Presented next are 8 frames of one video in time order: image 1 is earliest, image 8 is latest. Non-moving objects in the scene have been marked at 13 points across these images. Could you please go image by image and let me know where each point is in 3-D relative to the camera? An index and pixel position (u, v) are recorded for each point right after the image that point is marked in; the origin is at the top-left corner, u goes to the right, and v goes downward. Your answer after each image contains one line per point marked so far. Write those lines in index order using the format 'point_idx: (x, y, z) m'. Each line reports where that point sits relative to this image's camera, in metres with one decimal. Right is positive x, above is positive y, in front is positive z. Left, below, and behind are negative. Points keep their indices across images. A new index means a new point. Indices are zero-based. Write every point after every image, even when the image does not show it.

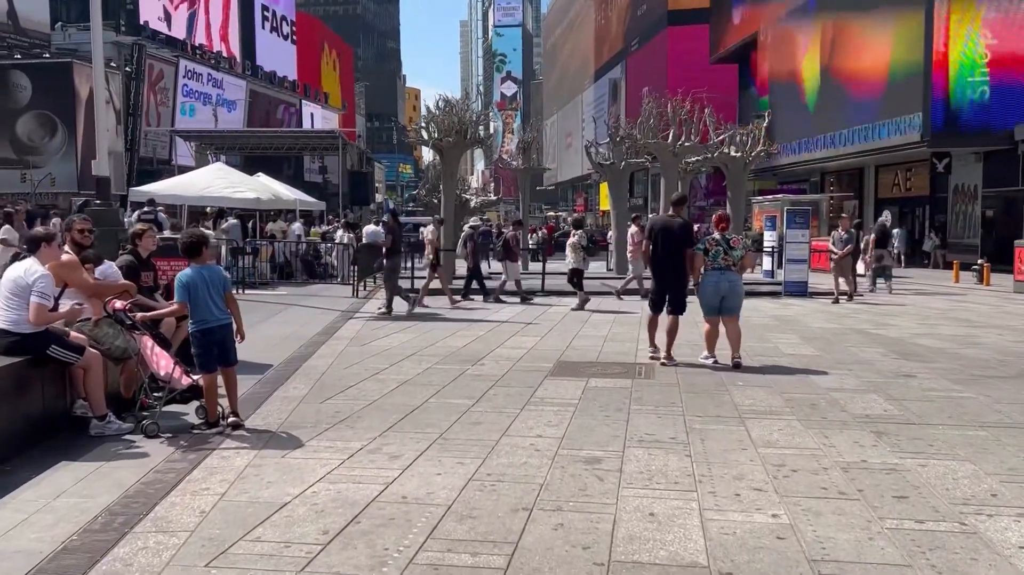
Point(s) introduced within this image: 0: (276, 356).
0: (-2.7, -0.8, +9.9) m
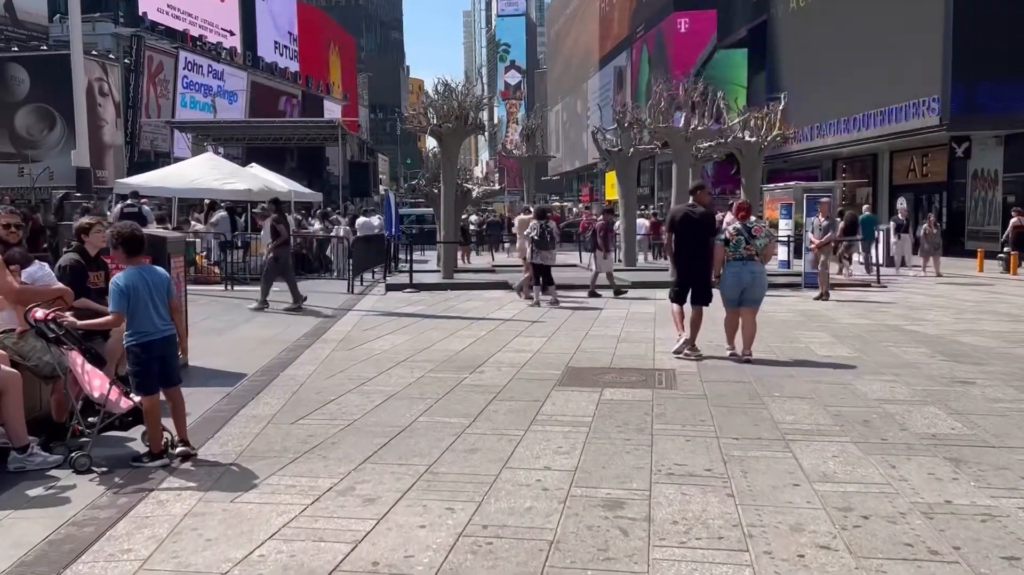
0: (-2.7, -0.8, +8.9) m
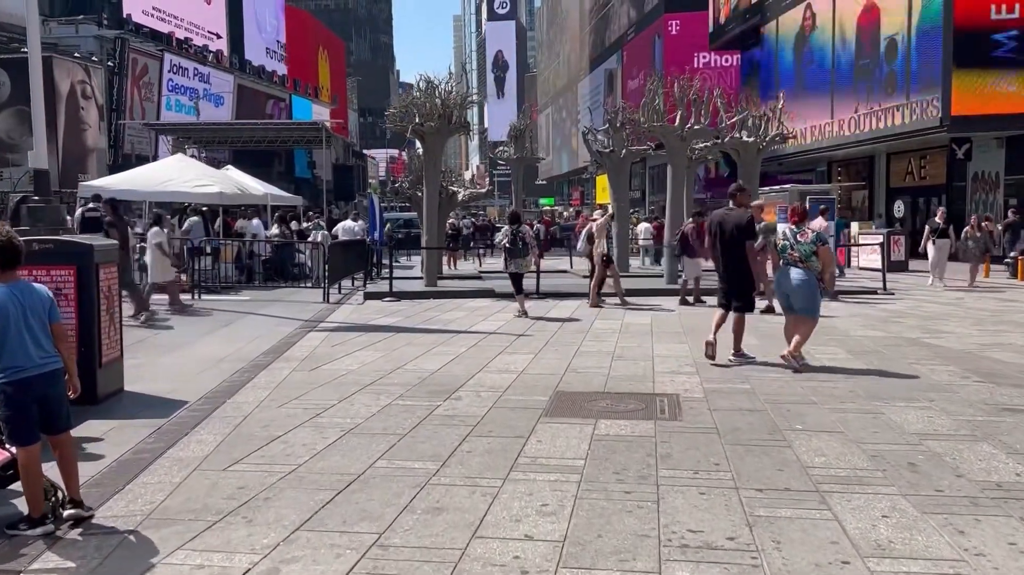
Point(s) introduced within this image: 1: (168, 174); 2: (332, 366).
0: (-2.9, -0.9, +7.9) m
1: (-8.0, +2.6, +19.8) m
2: (-1.9, -0.8, +9.0) m
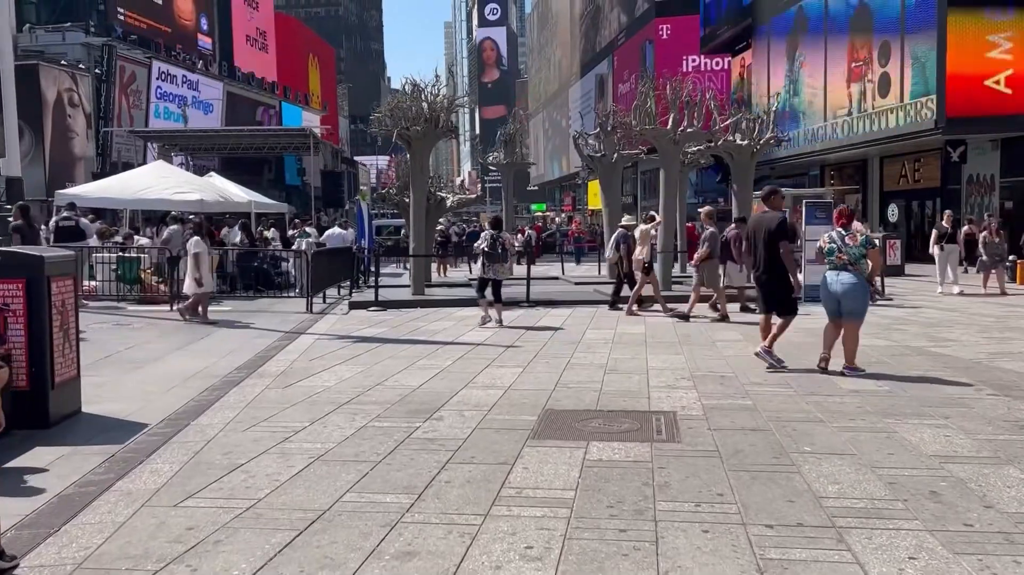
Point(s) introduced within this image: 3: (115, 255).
0: (-3.0, -1.1, +7.3) m
1: (-8.2, +2.4, +19.3) m
2: (-2.0, -0.9, +8.5) m
3: (-7.8, +0.6, +16.8) m
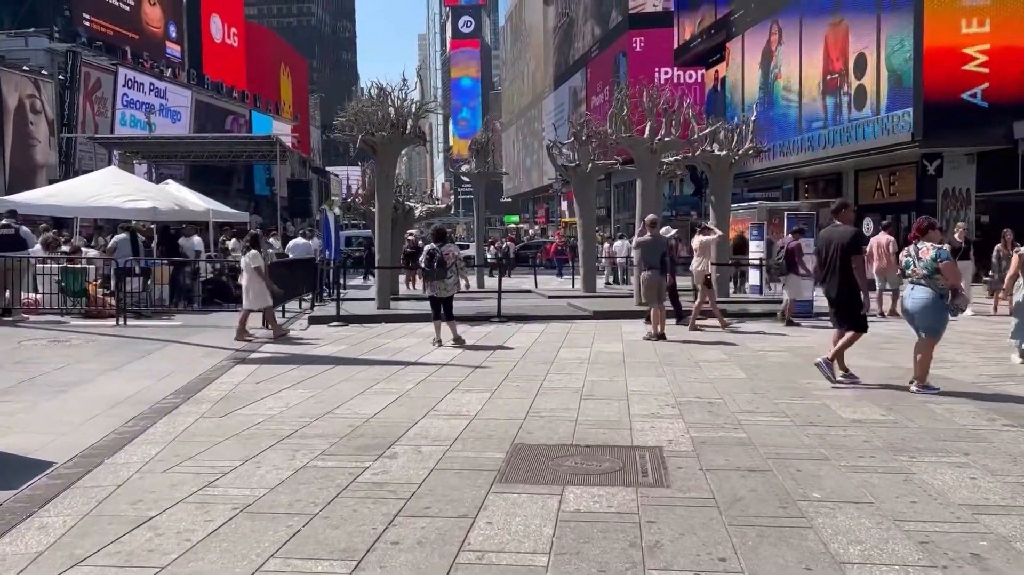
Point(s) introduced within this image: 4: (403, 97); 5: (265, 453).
0: (-3.3, -1.2, +6.4) m
1: (-8.9, +2.1, +18.2) m
2: (-2.3, -1.1, +7.6) m
3: (-8.3, +0.4, +15.7) m
4: (-2.2, +3.9, +17.5) m
5: (-1.7, -1.2, +6.0) m
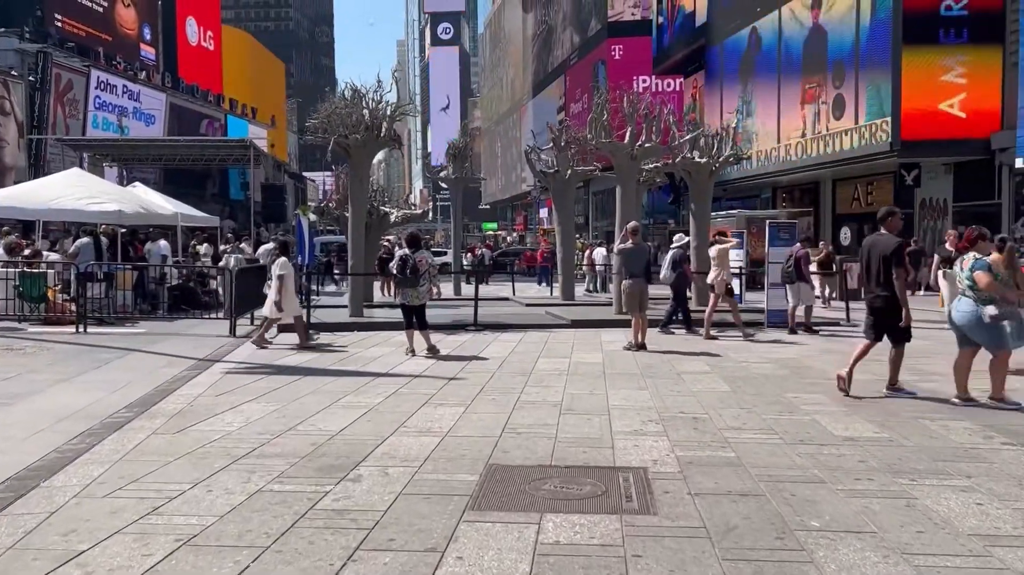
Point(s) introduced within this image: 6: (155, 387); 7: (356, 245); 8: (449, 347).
0: (-3.4, -1.2, +5.9) m
1: (-9.3, +2.0, +17.6) m
2: (-2.5, -1.1, +7.1) m
3: (-8.7, +0.3, +15.1) m
4: (-2.7, +3.7, +17.0) m
5: (-1.9, -1.2, +5.5) m
6: (-3.8, -1.1, +9.1) m
7: (-3.0, +0.8, +16.5) m
8: (-0.9, -0.9, +12.8) m
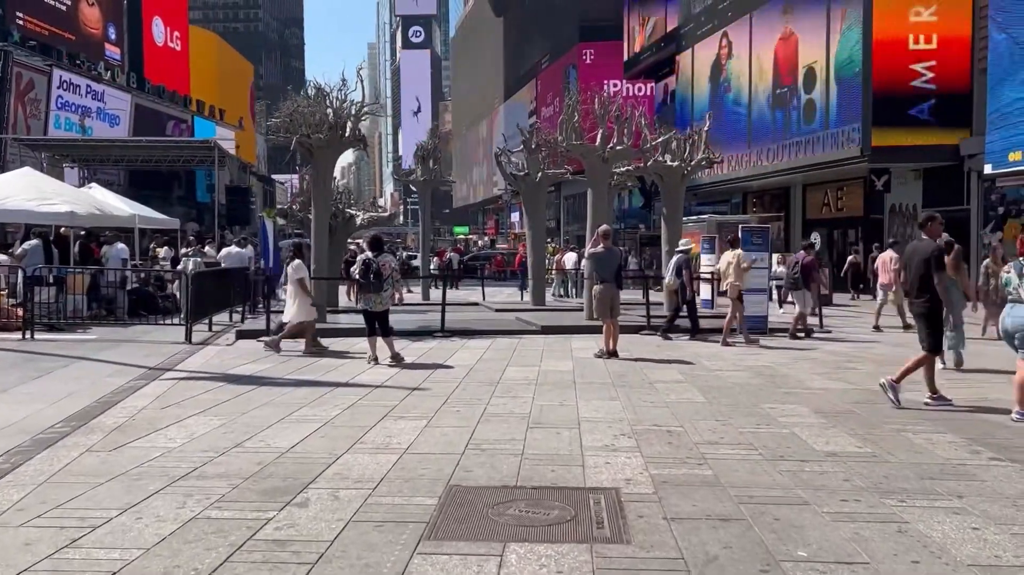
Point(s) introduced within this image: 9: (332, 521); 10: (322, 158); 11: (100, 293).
0: (-3.7, -1.3, +5.3) m
1: (-10.0, +1.9, +16.9) m
2: (-2.8, -1.2, +6.6) m
3: (-9.3, +0.2, +14.4) m
4: (-3.3, +3.7, +16.5) m
5: (-2.1, -1.2, +5.0) m
6: (-4.2, -1.1, +8.6) m
7: (-3.6, +0.7, +16.0) m
8: (-1.4, -1.0, +12.3) m
9: (-1.0, -1.3, +4.7) m
10: (-3.6, +2.5, +16.0) m
11: (-7.5, -0.1, +15.4) m
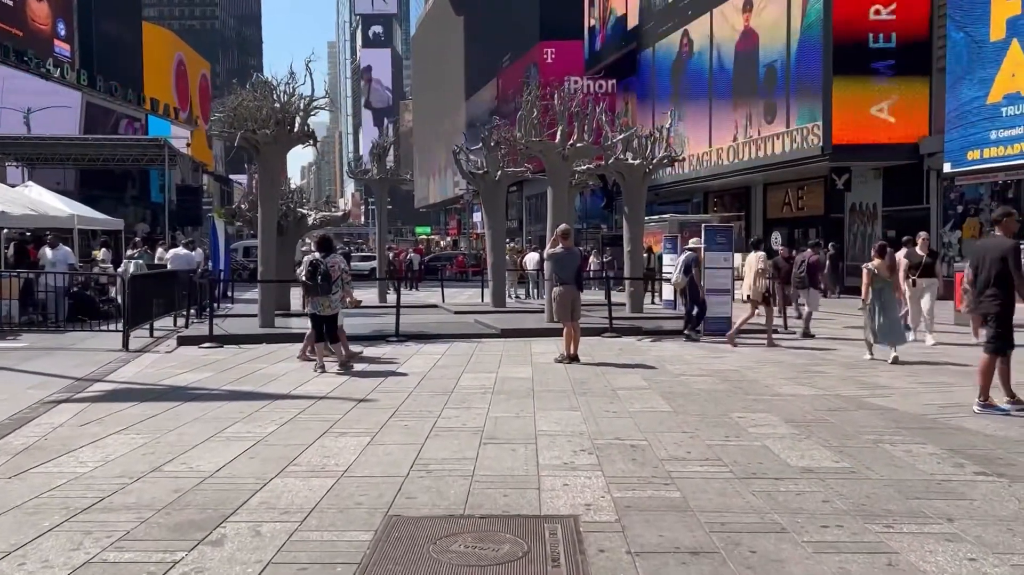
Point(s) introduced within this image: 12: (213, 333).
0: (-4.0, -1.3, +4.6) m
1: (-10.8, +1.8, +15.9) m
2: (-3.2, -1.2, +5.9) m
3: (-10.0, +0.2, +13.4) m
4: (-4.1, +3.6, +15.8) m
5: (-2.4, -1.3, +4.4) m
6: (-4.6, -1.2, +7.8) m
7: (-4.4, +0.7, +15.3) m
8: (-2.0, -1.0, +11.7) m
9: (-1.2, -1.3, +4.1) m
10: (-4.3, +2.4, +15.3) m
11: (-8.2, -0.2, +14.5) m
12: (-4.9, -0.8, +14.0) m
